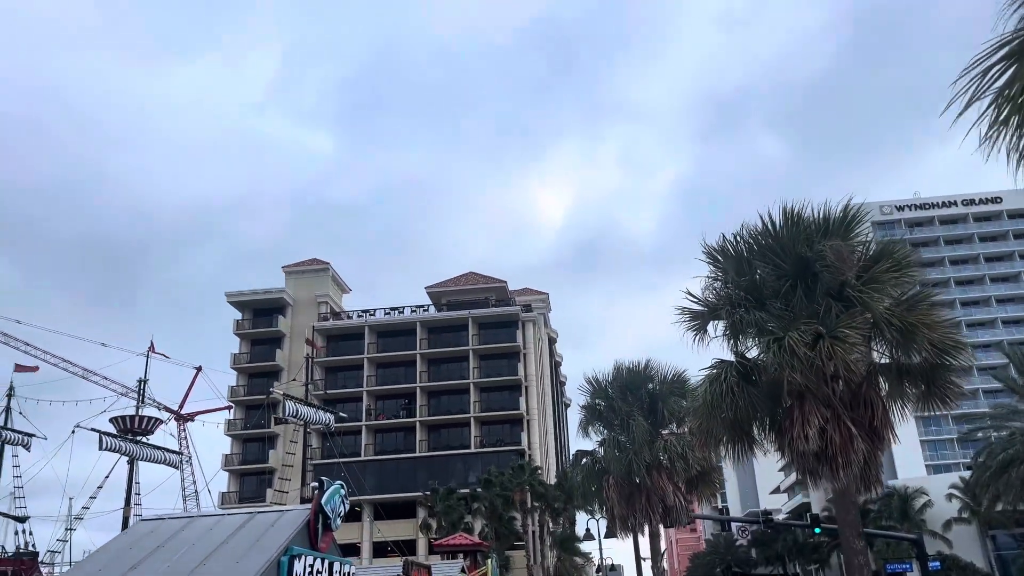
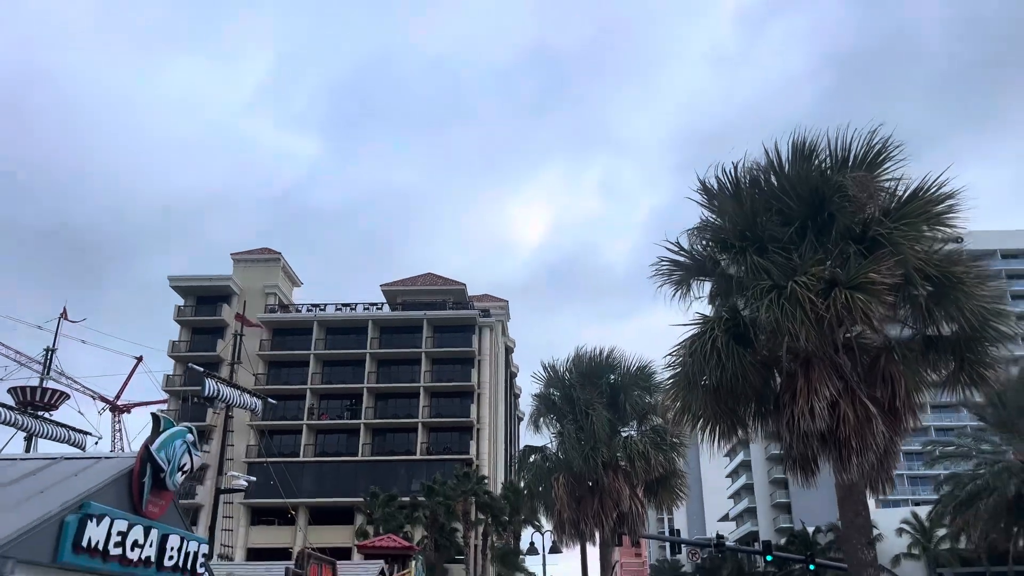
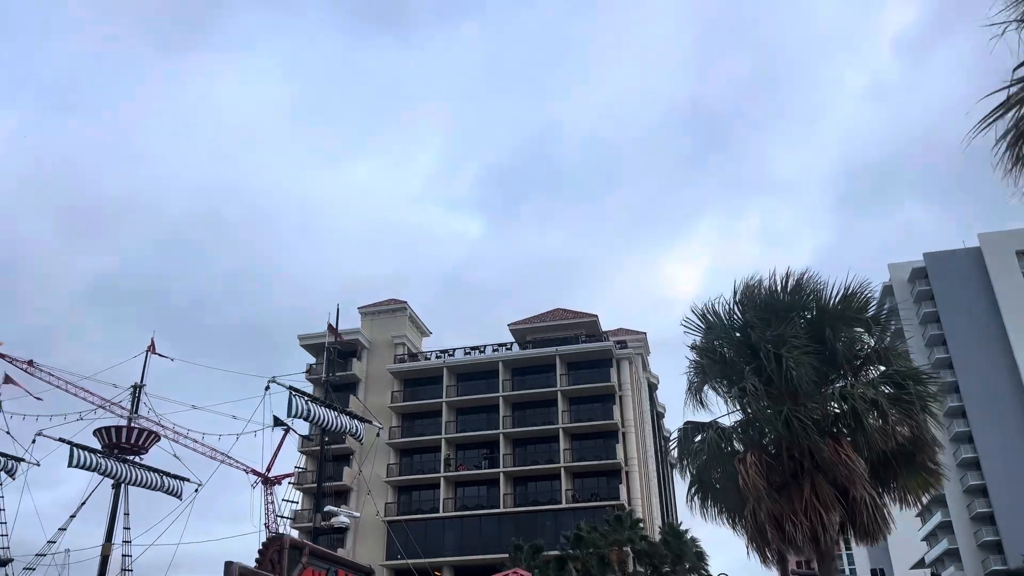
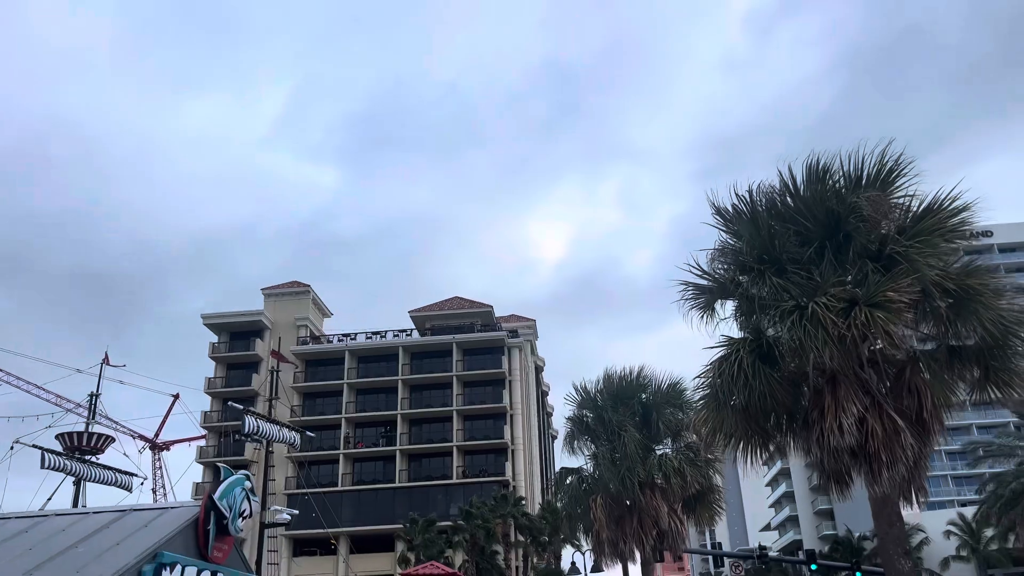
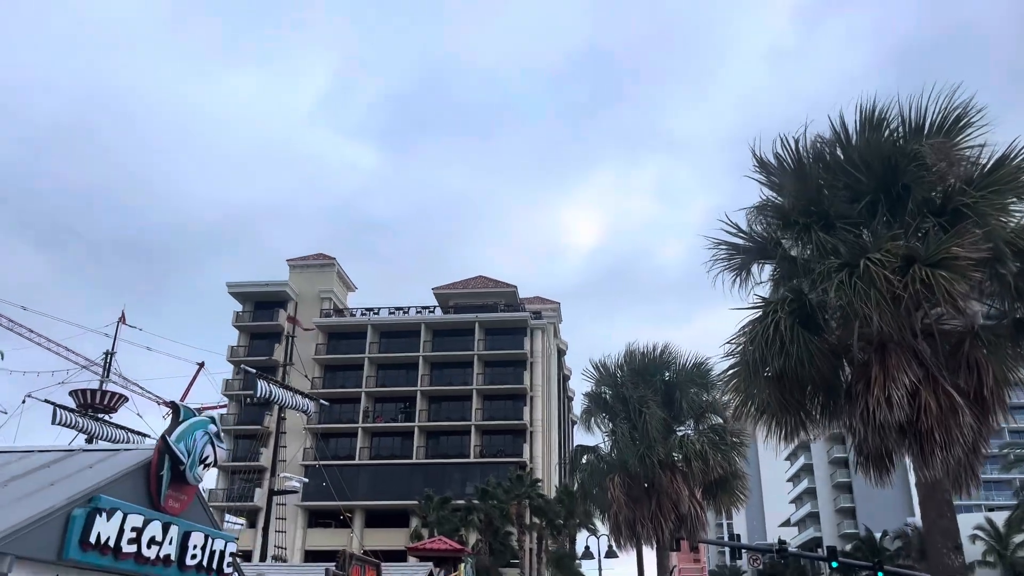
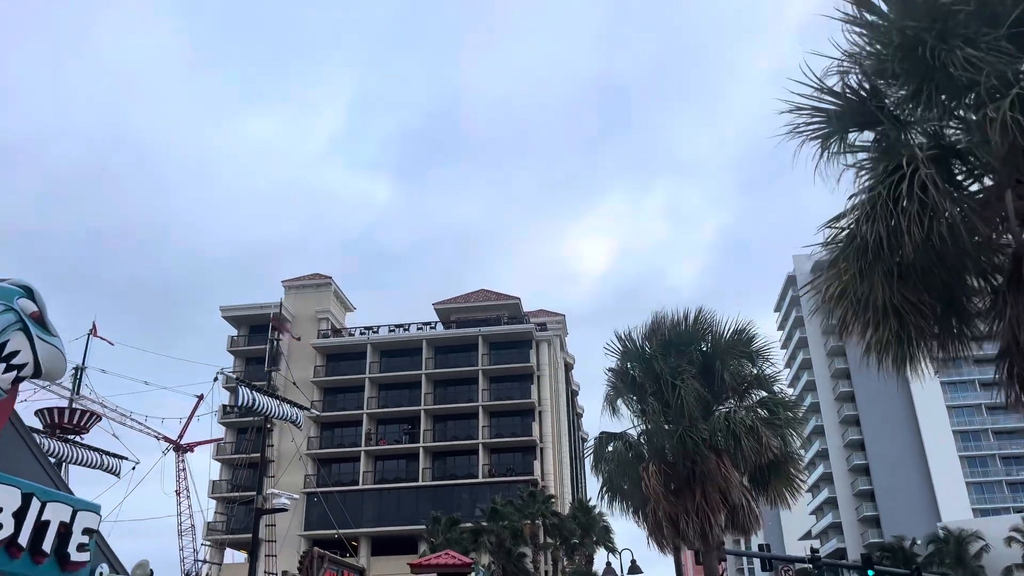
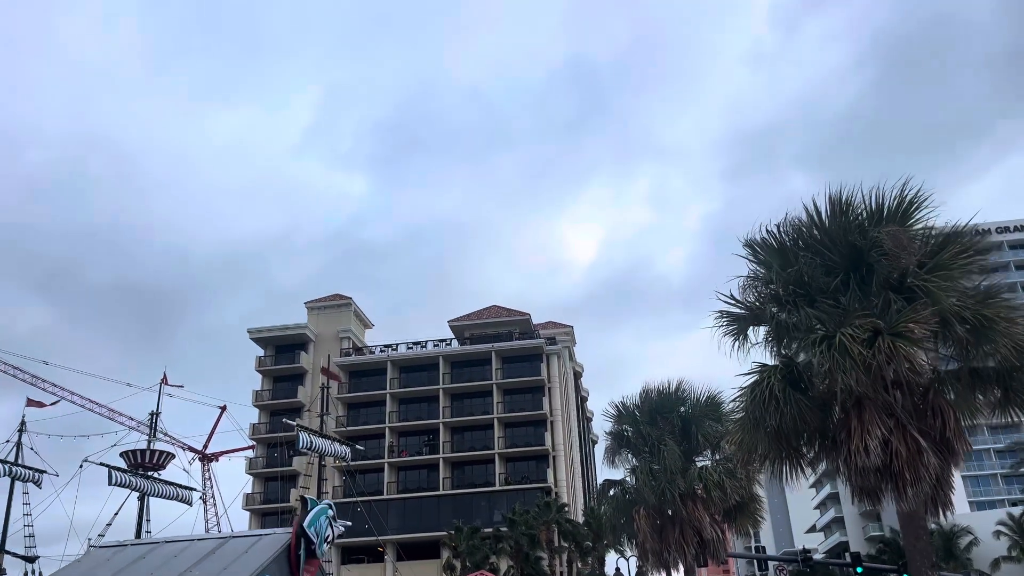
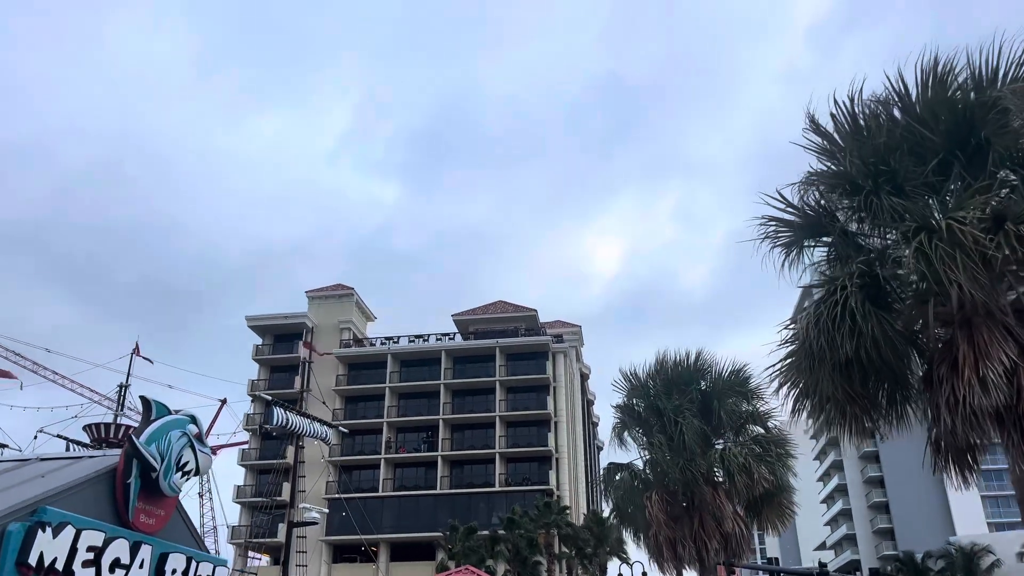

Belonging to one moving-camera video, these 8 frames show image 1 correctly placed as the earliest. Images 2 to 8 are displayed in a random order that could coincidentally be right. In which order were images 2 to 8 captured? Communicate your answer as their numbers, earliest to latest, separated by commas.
7, 4, 2, 5, 8, 6, 3
